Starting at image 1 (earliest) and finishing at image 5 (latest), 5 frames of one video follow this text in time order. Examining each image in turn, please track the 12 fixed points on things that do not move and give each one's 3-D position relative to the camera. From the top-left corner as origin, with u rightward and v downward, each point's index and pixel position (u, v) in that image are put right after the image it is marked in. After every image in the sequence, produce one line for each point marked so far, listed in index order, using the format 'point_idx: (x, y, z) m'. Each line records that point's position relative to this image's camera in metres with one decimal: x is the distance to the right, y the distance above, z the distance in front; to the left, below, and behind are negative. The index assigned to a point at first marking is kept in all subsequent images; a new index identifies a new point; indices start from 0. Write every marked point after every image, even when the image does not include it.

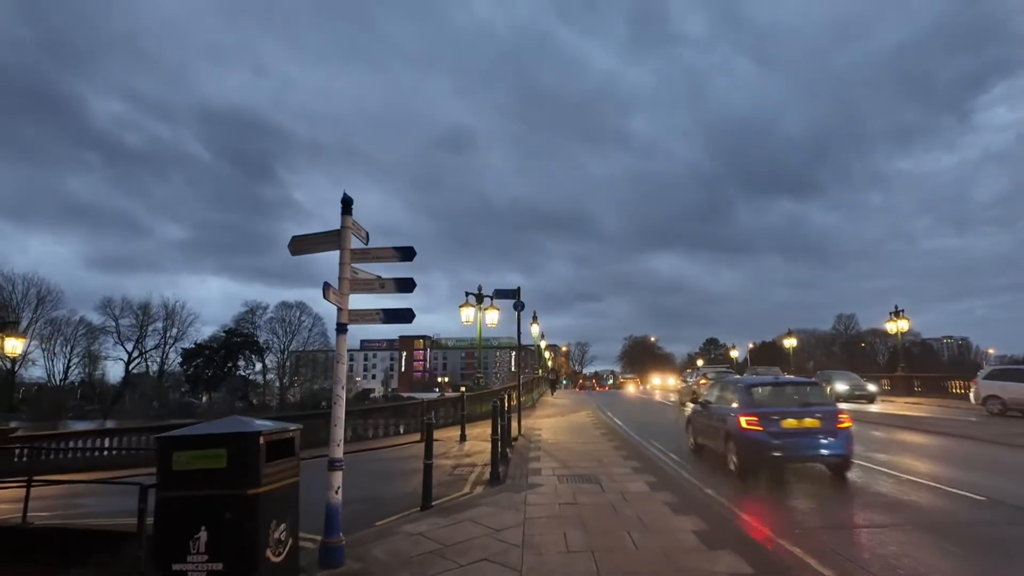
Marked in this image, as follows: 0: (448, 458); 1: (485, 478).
0: (-1.3, -3.5, +12.2) m
1: (-0.4, -3.0, +9.7) m
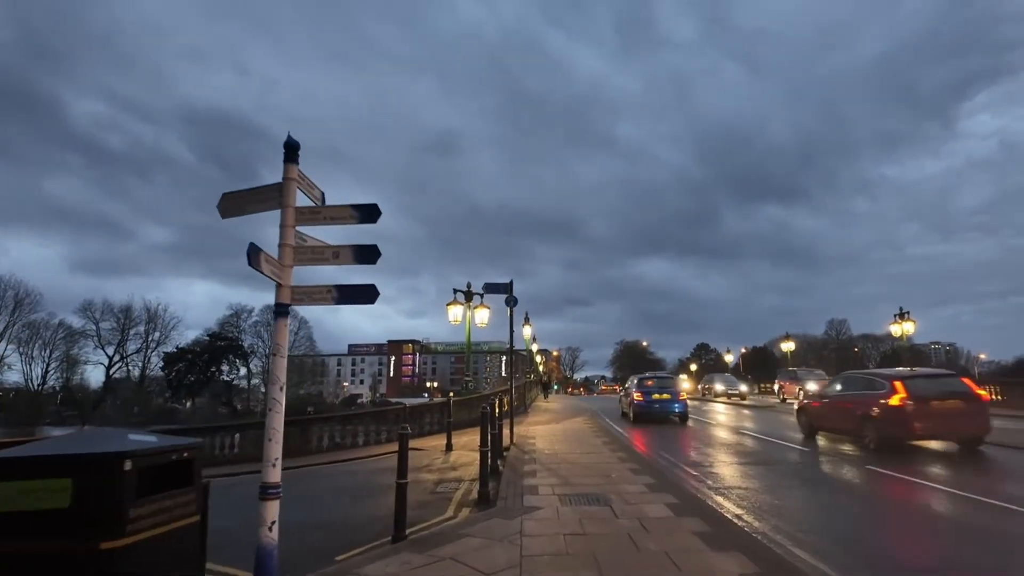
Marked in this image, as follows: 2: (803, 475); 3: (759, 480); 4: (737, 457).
0: (-1.5, -3.3, +10.8) m
1: (-0.5, -2.8, +8.2) m
2: (+5.0, -3.2, +10.4) m
3: (+4.0, -3.1, +9.9) m
4: (+4.7, -3.5, +13.0) m
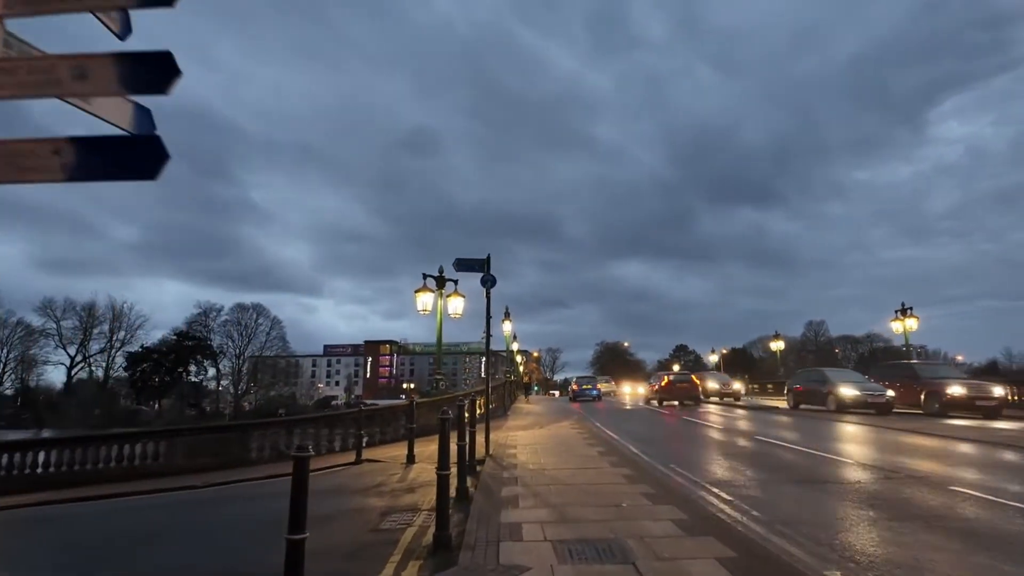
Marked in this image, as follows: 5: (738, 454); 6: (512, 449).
0: (-1.8, -2.8, +8.3) m
1: (-0.8, -2.4, +5.8) m
2: (+4.6, -2.8, +8.1) m
3: (+3.7, -2.7, +7.6) m
4: (+4.3, -3.1, +10.7) m
5: (+4.4, -3.2, +11.4) m
6: (0.0, -3.0, +11.4) m
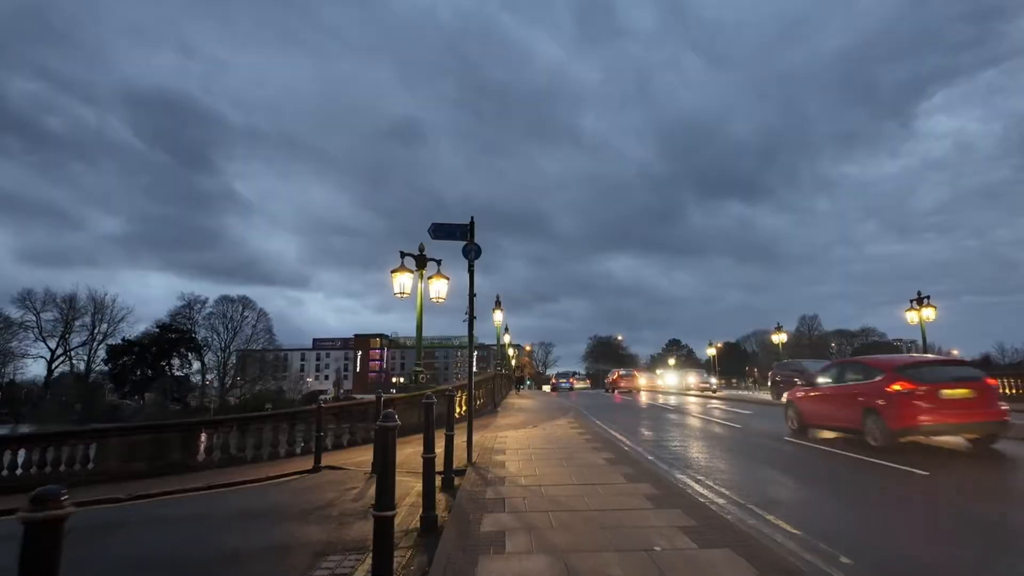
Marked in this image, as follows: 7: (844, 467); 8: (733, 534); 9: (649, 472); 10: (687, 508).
0: (-1.9, -2.4, +6.3) m
1: (-0.9, -2.0, +3.8) m
2: (+4.5, -2.4, +6.2) m
3: (+3.6, -2.3, +5.7) m
4: (+4.1, -2.7, +8.8) m
5: (+4.2, -2.8, +9.5) m
6: (-0.2, -2.6, +9.4) m
7: (+5.4, -2.9, +9.8) m
8: (+2.0, -2.1, +5.4) m
9: (+1.8, -2.4, +8.0) m
10: (+1.8, -2.2, +6.2) m
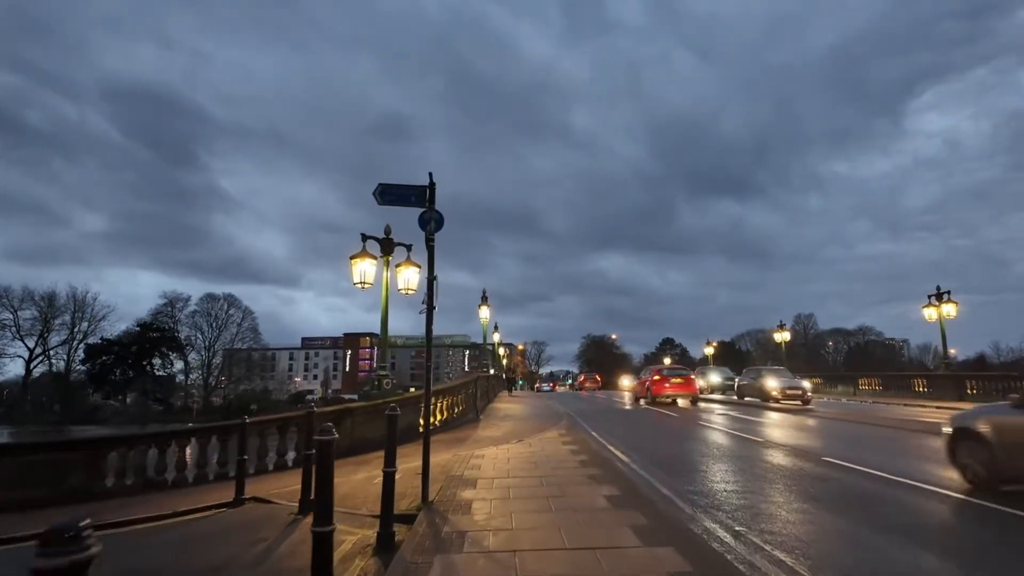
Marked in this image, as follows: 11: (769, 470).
0: (-2.2, -2.2, +4.0) m
1: (-1.2, -1.8, +1.6) m
2: (+4.2, -2.2, +4.0) m
3: (+3.3, -2.1, +3.5) m
4: (+3.8, -2.5, +6.6) m
5: (+3.8, -2.6, +7.4) m
6: (-0.5, -2.4, +7.2) m
7: (+5.1, -2.7, +7.6) m
8: (+1.7, -1.9, +3.2) m
9: (+1.5, -2.2, +5.8) m
10: (+1.5, -2.0, +4.0) m
11: (+4.0, -2.9, +9.5) m
